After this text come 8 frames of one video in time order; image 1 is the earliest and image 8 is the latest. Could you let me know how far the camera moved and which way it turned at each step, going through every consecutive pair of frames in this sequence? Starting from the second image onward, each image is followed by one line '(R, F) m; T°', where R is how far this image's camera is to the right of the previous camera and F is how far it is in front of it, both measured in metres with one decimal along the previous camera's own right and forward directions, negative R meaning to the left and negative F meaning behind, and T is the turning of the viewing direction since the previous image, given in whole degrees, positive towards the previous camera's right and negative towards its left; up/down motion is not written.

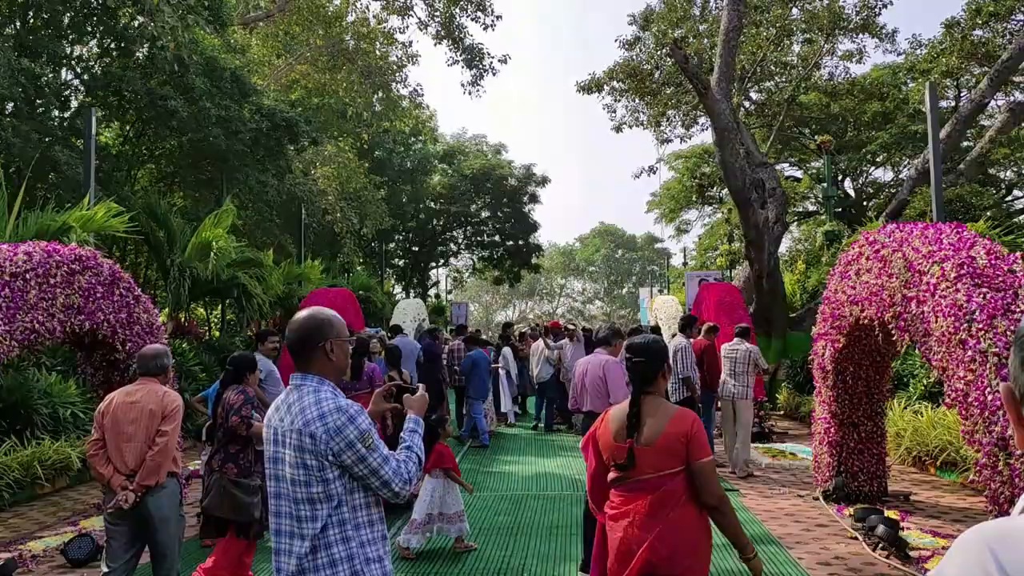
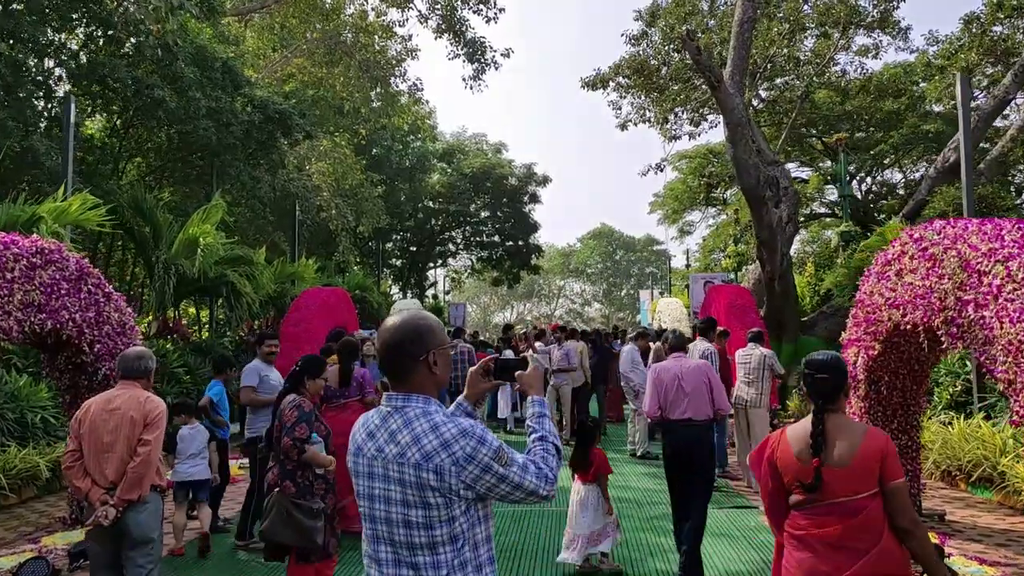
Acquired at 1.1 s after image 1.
(-0.1, +0.6) m; 0°
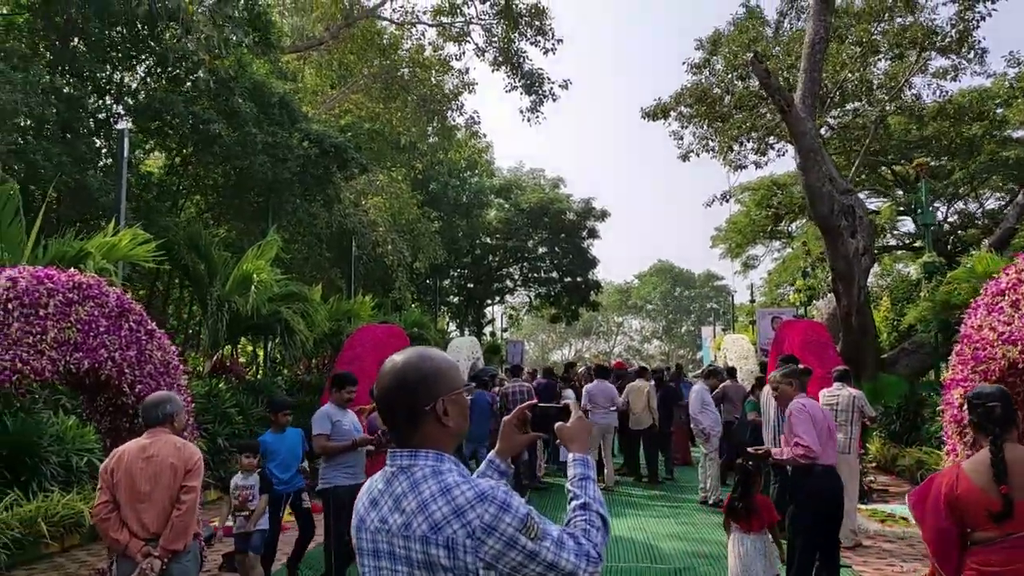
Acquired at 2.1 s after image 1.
(-0.1, +0.5) m; -4°
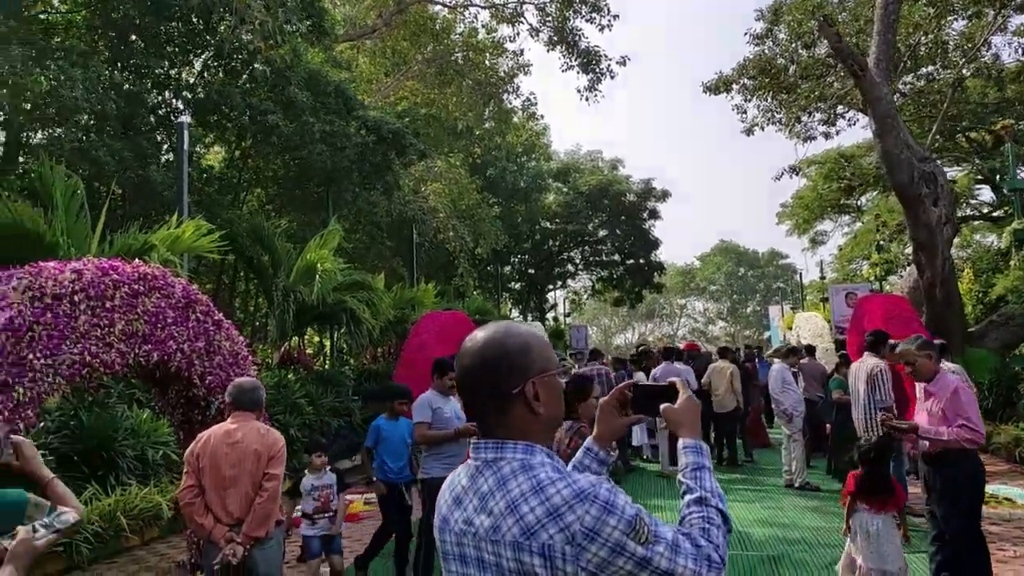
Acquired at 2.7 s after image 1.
(-0.1, +0.3) m; -4°
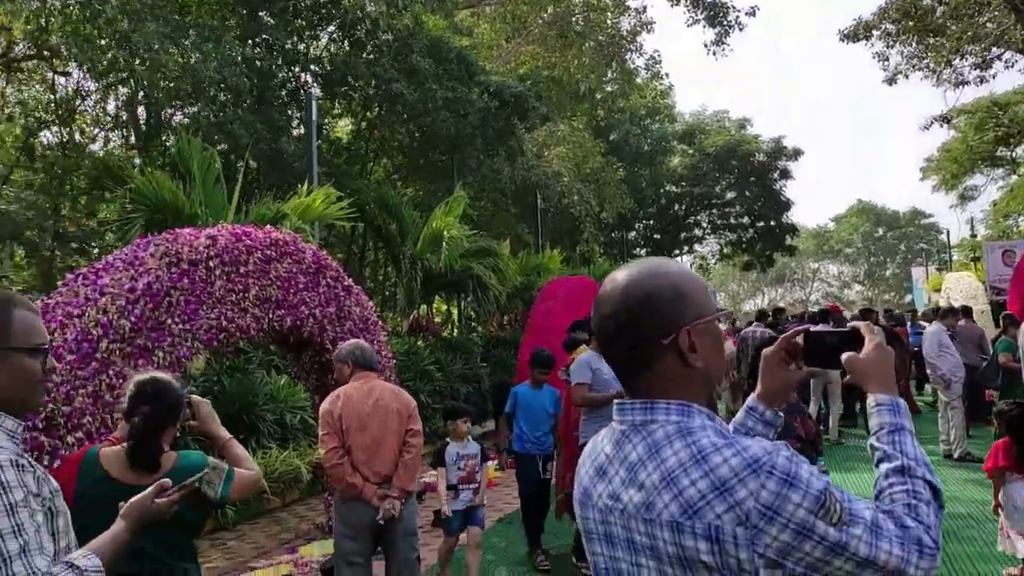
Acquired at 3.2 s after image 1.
(-0.1, +0.2) m; -8°
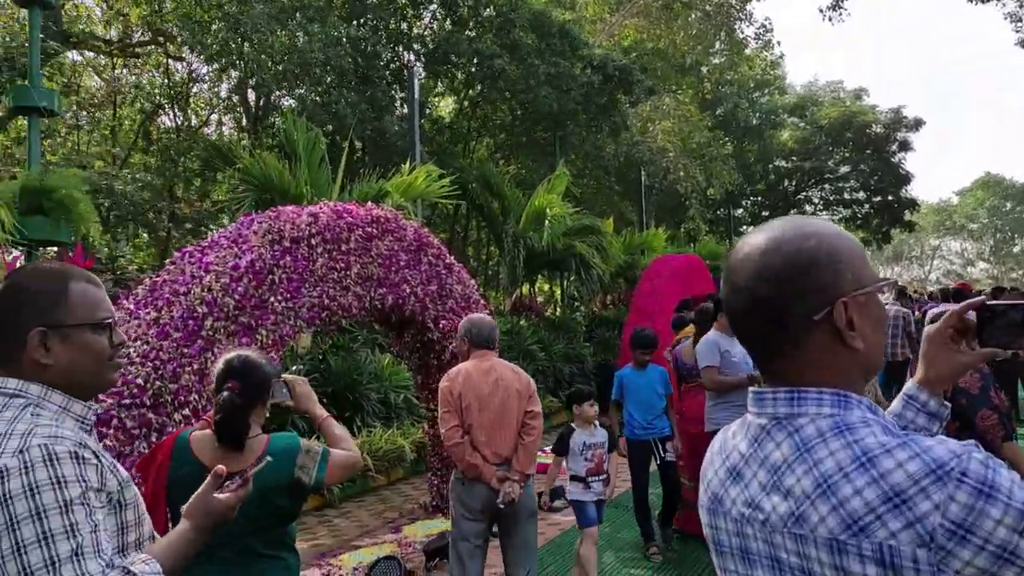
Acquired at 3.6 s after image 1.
(0.0, +0.2) m; -7°
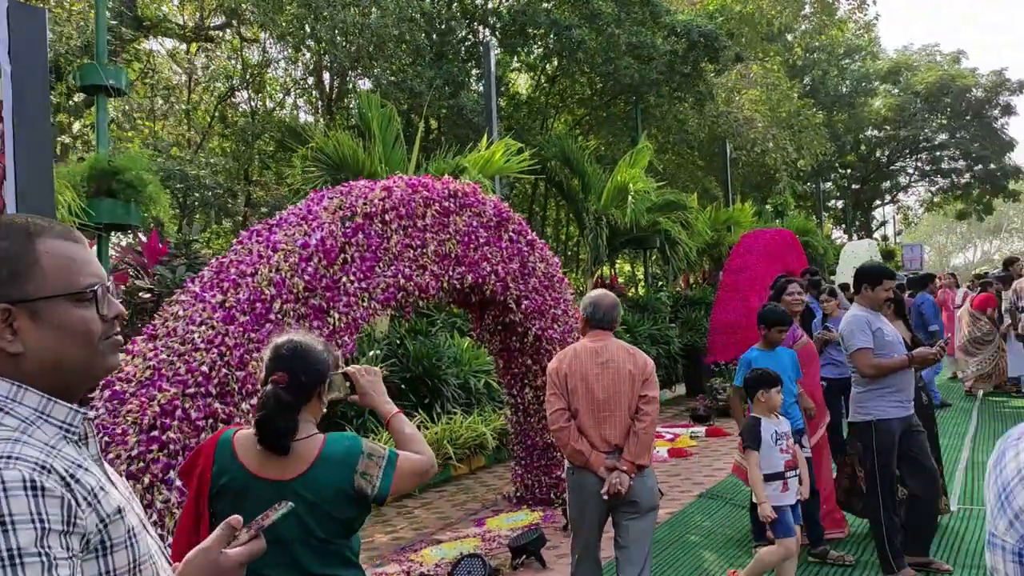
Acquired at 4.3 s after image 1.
(-0.1, +0.4) m; -5°
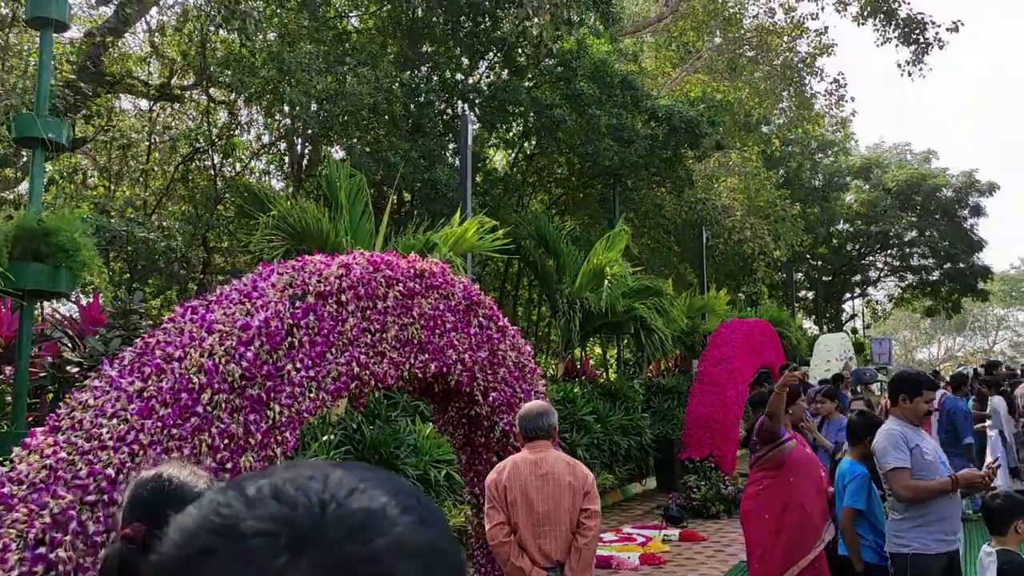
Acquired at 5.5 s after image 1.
(0.0, +0.5) m; +2°
